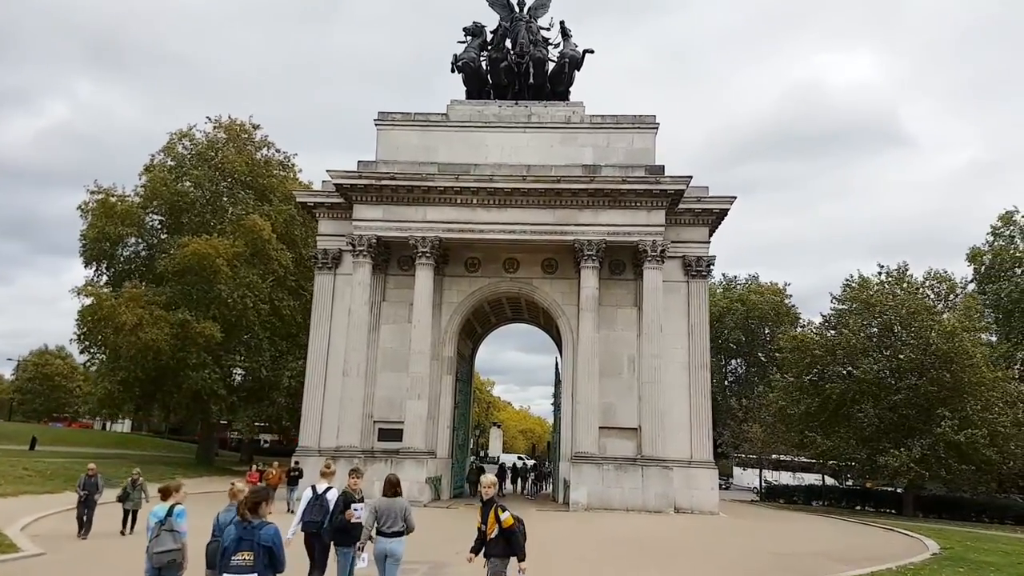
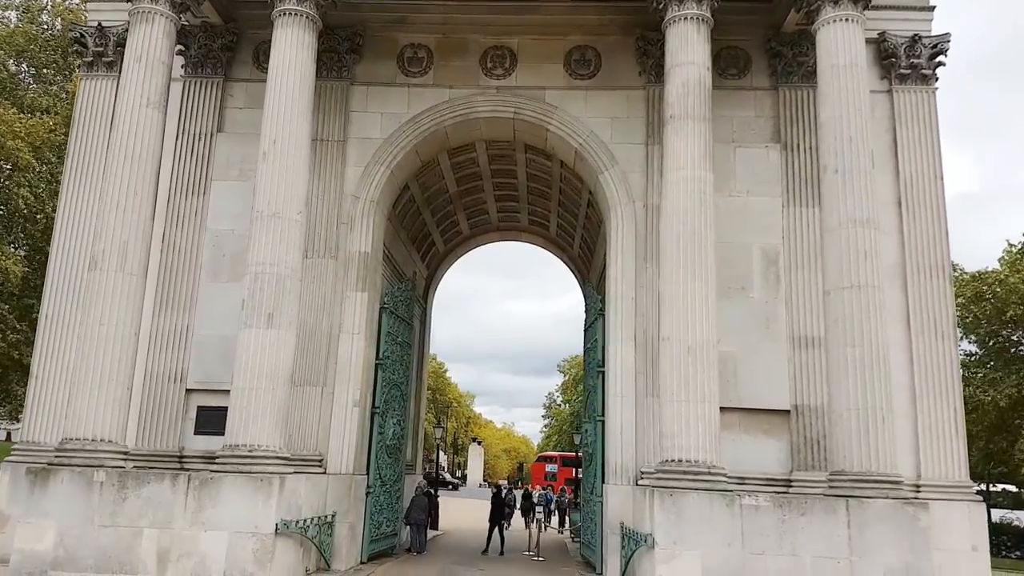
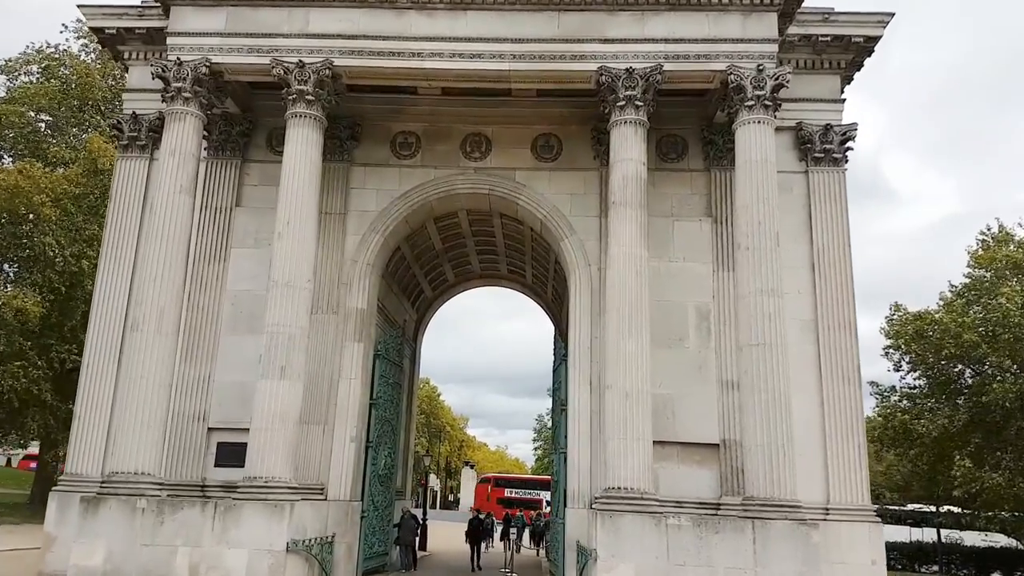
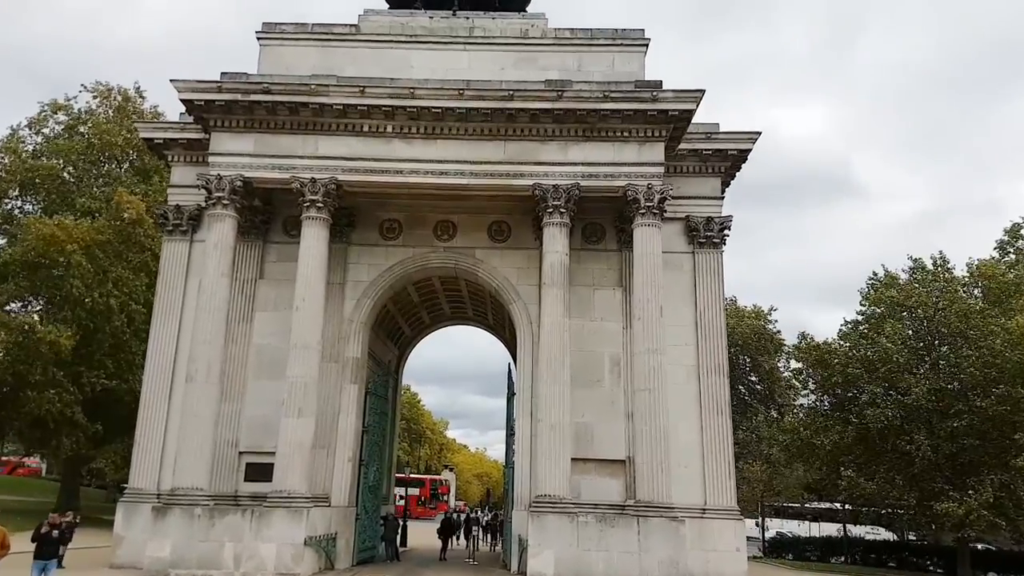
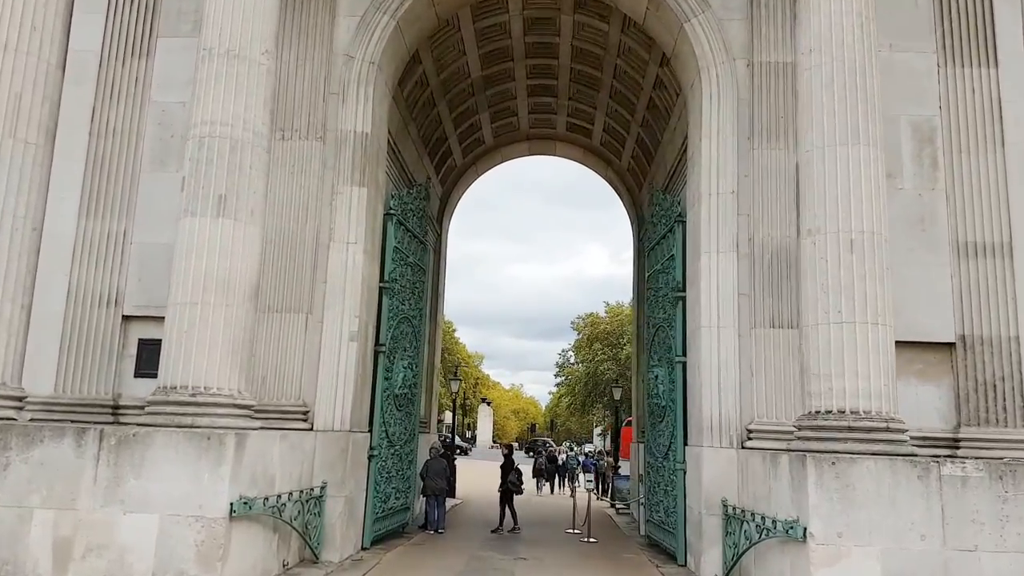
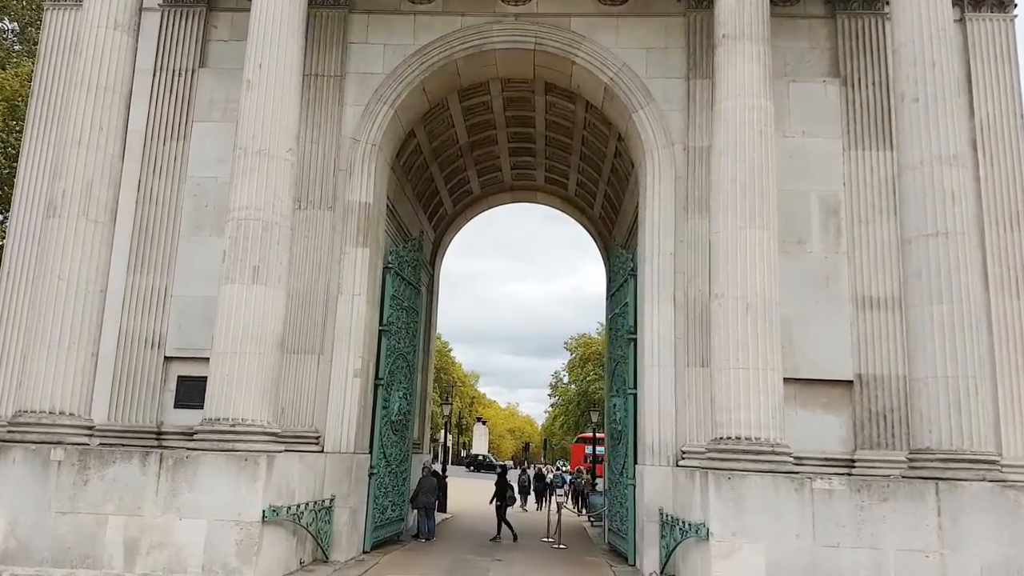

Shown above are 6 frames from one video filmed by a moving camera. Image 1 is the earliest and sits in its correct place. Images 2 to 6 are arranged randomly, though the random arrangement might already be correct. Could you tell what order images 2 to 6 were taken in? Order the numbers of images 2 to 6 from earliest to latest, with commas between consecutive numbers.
4, 3, 2, 6, 5
